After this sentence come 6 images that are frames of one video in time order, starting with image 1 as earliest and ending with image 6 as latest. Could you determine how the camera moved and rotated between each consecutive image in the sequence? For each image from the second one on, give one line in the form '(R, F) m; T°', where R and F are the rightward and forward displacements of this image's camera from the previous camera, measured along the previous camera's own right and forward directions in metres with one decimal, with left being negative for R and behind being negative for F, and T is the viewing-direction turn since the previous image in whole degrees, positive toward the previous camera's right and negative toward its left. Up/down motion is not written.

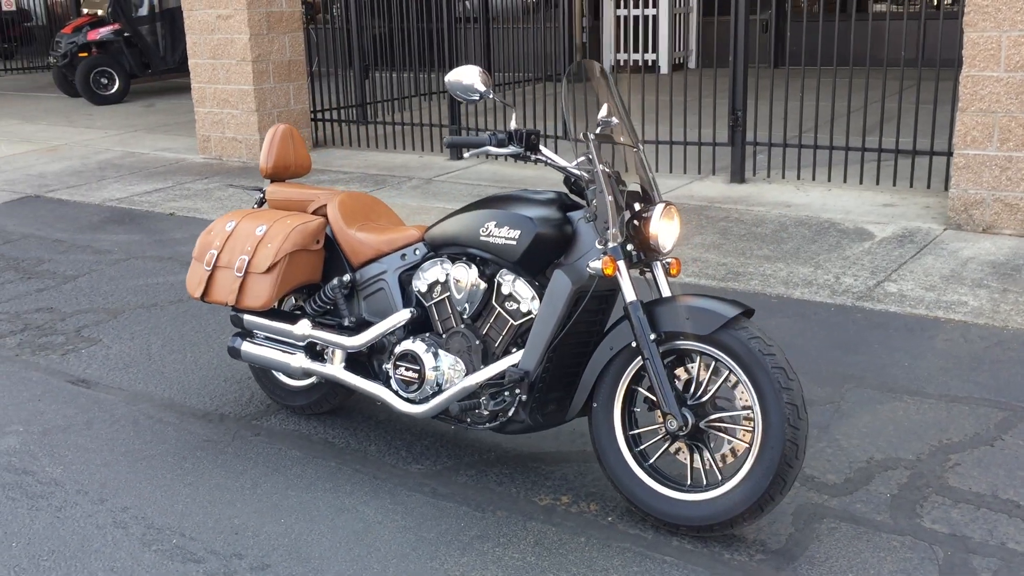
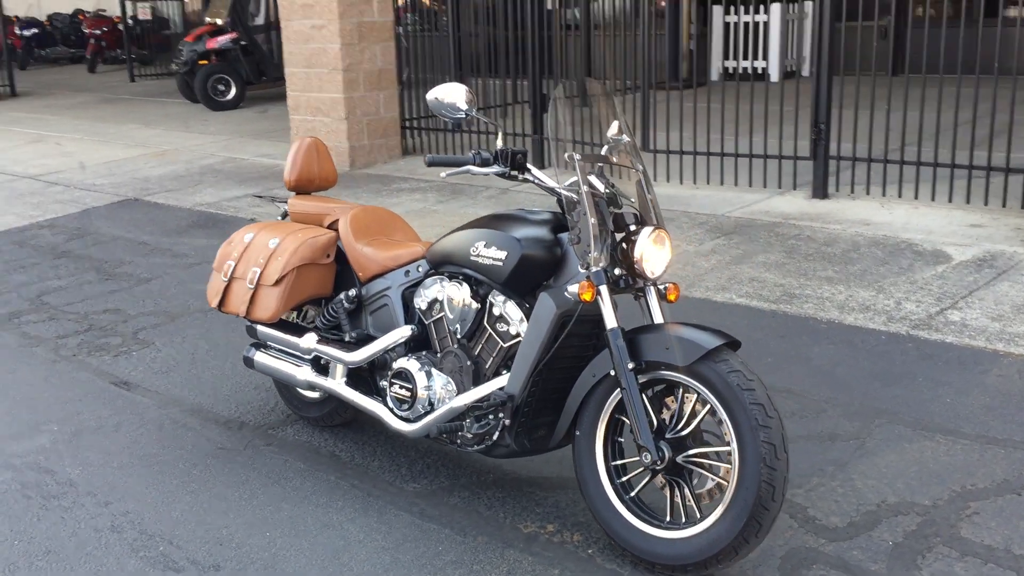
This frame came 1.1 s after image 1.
(+0.5, +0.1) m; -7°
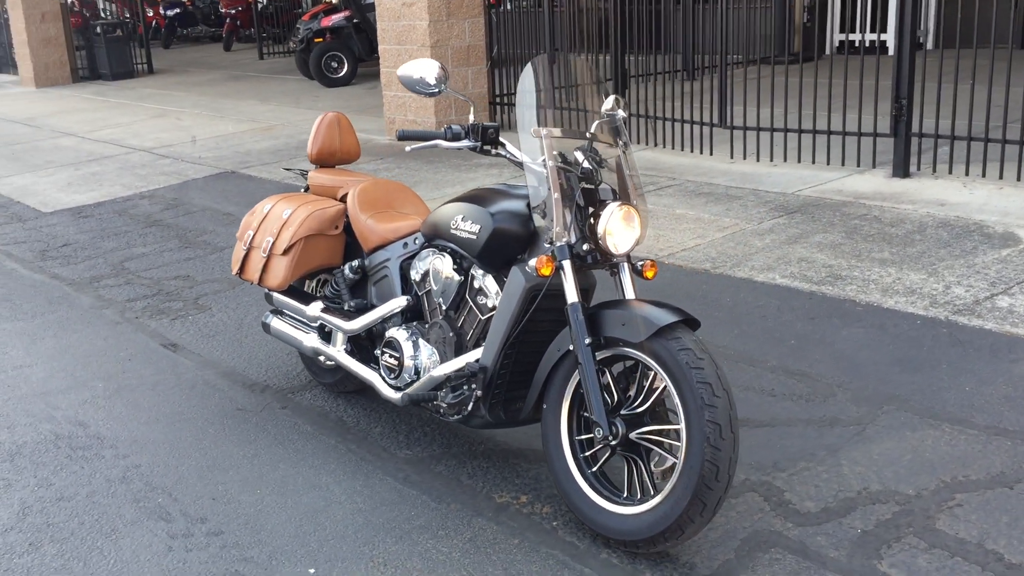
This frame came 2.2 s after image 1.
(+0.6, 0.0) m; -7°
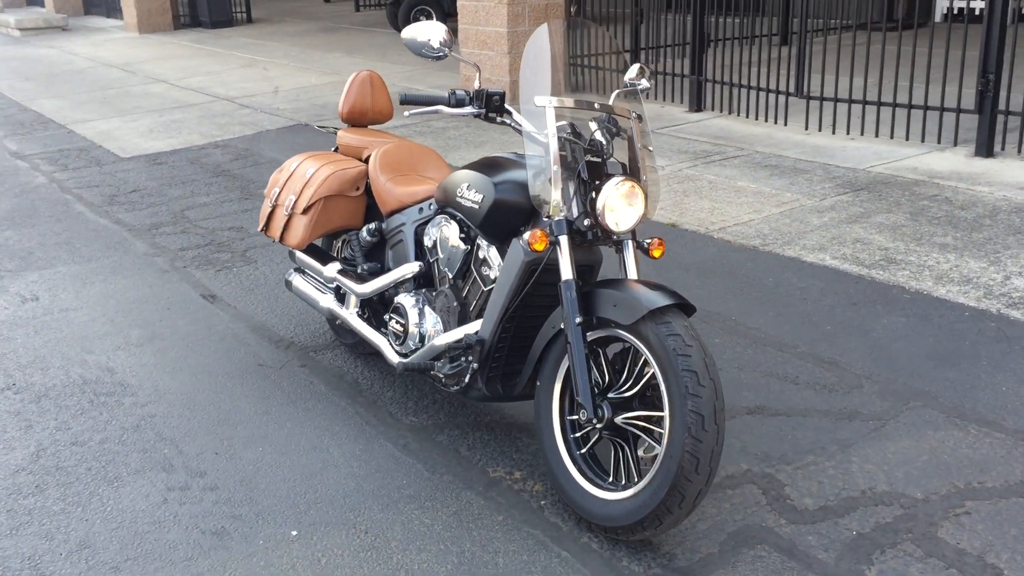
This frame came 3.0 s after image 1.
(+0.3, +0.1) m; -5°
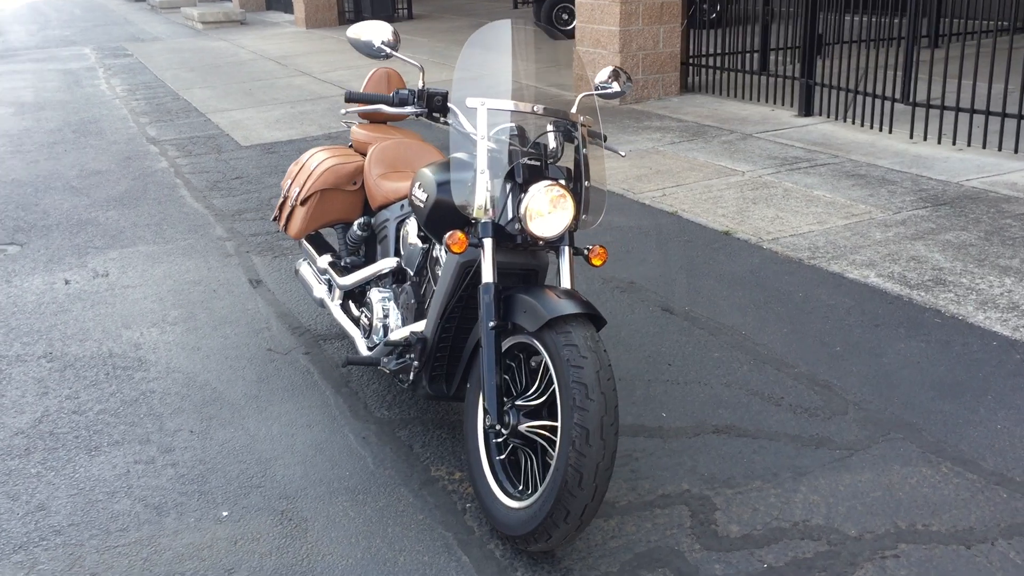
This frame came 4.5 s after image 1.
(+0.8, +0.1) m; -10°
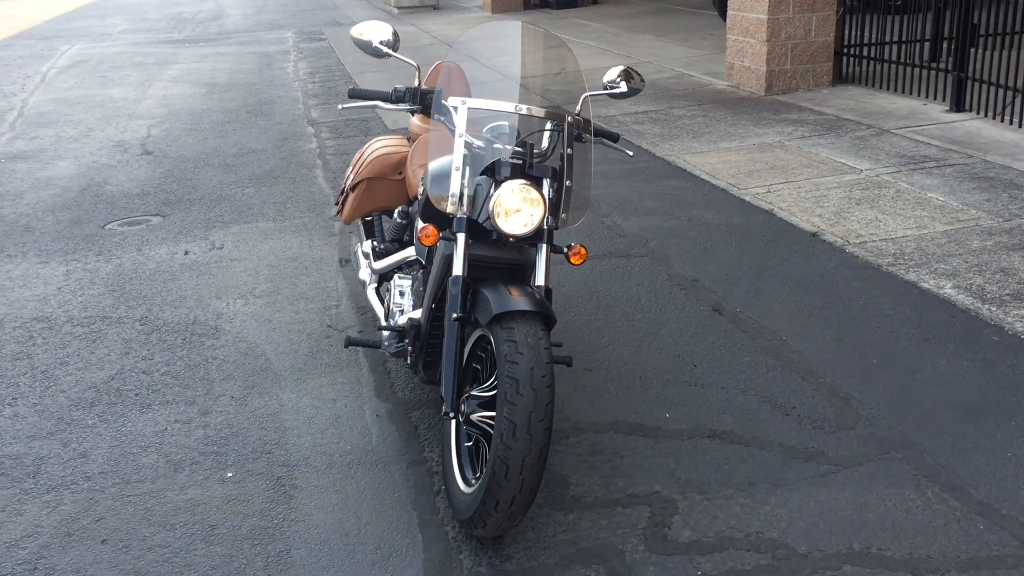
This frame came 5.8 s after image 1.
(+0.8, 0.0) m; -11°
